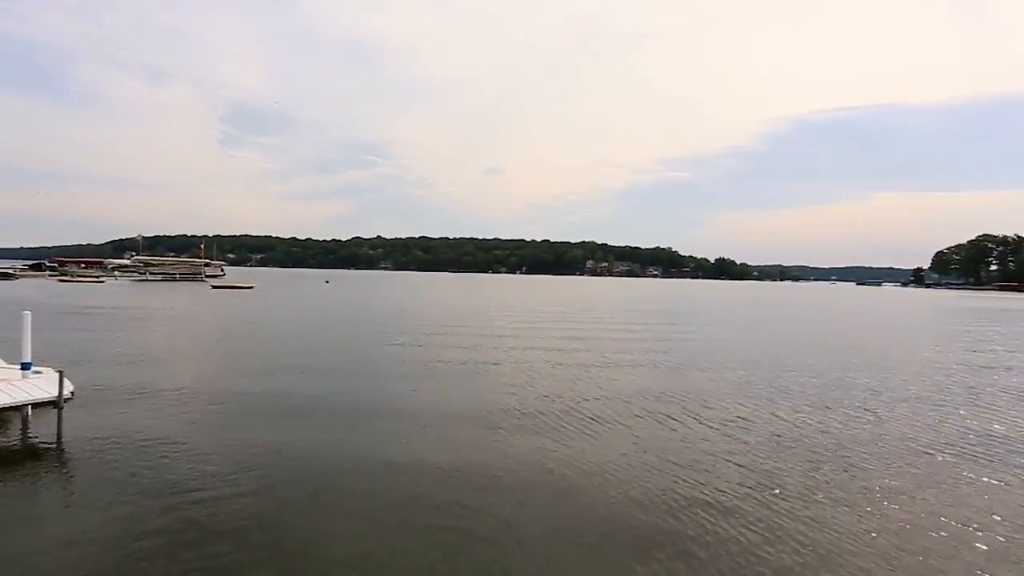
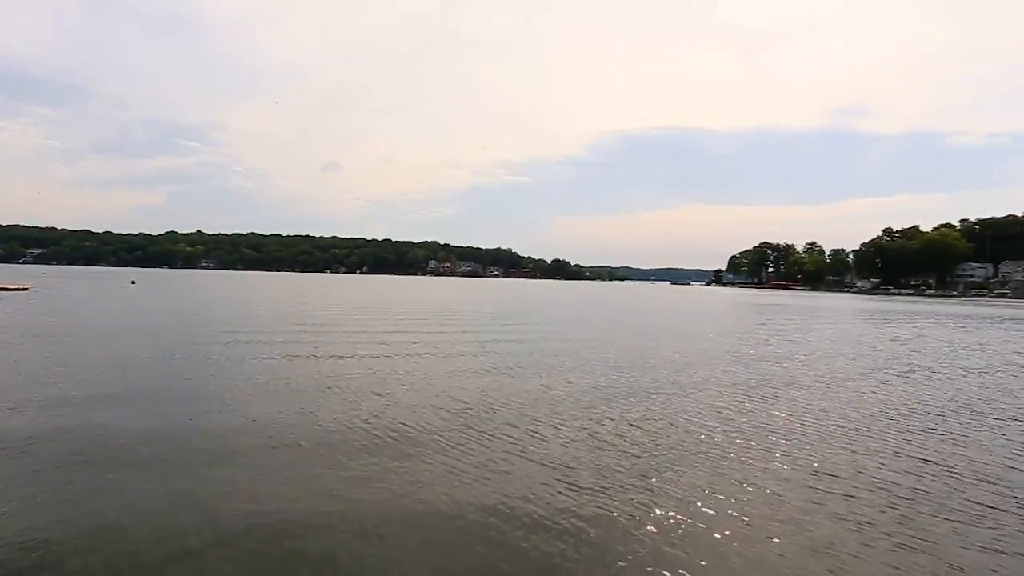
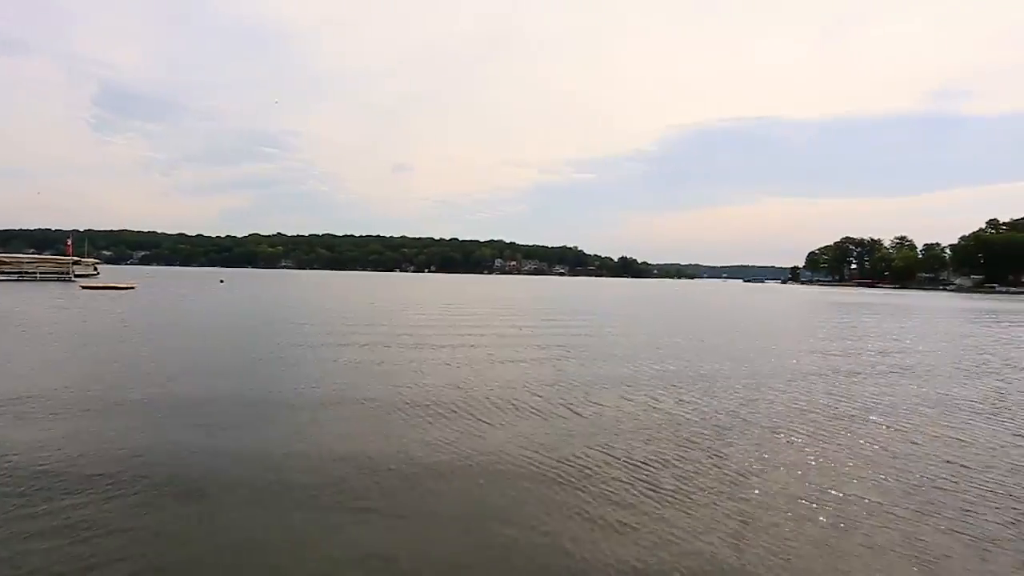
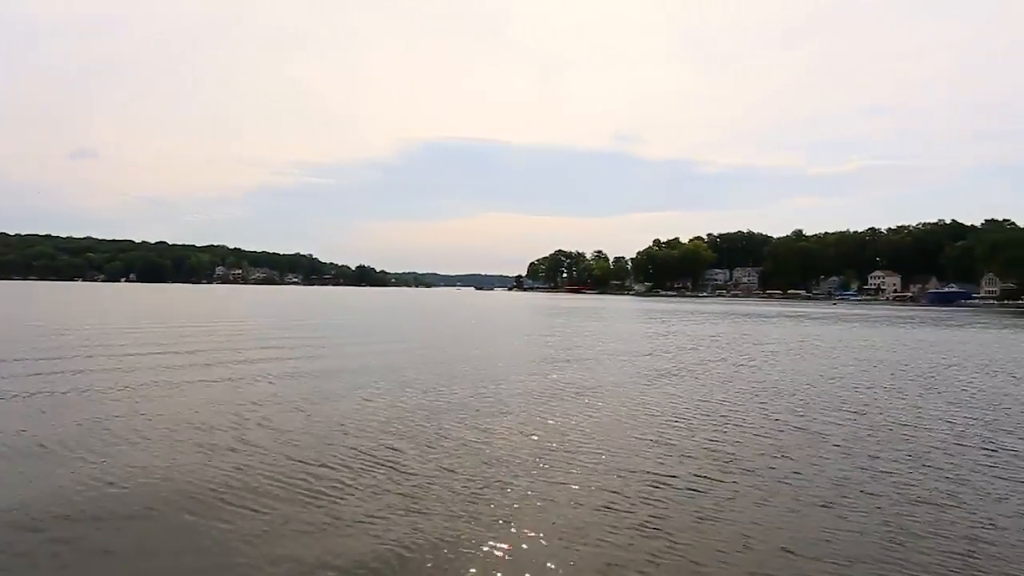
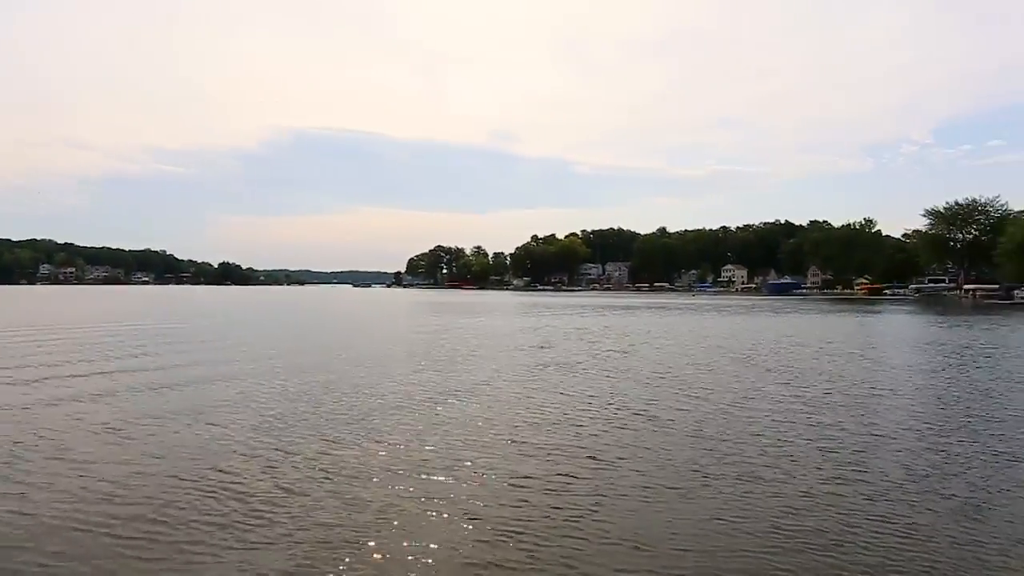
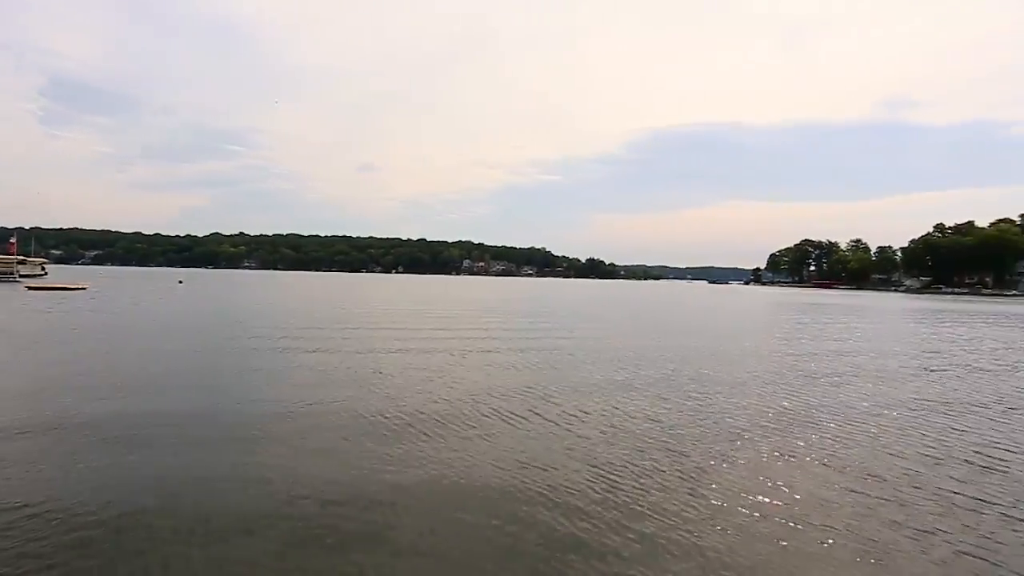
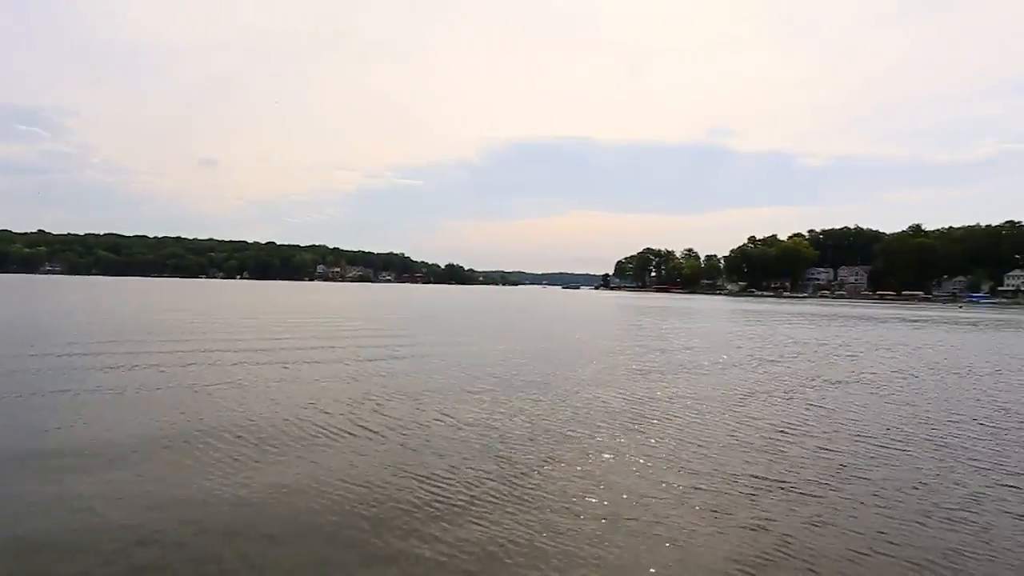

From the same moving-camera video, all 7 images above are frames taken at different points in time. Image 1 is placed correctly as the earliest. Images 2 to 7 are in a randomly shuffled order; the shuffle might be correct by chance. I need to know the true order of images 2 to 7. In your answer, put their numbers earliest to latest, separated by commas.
3, 6, 2, 7, 4, 5
